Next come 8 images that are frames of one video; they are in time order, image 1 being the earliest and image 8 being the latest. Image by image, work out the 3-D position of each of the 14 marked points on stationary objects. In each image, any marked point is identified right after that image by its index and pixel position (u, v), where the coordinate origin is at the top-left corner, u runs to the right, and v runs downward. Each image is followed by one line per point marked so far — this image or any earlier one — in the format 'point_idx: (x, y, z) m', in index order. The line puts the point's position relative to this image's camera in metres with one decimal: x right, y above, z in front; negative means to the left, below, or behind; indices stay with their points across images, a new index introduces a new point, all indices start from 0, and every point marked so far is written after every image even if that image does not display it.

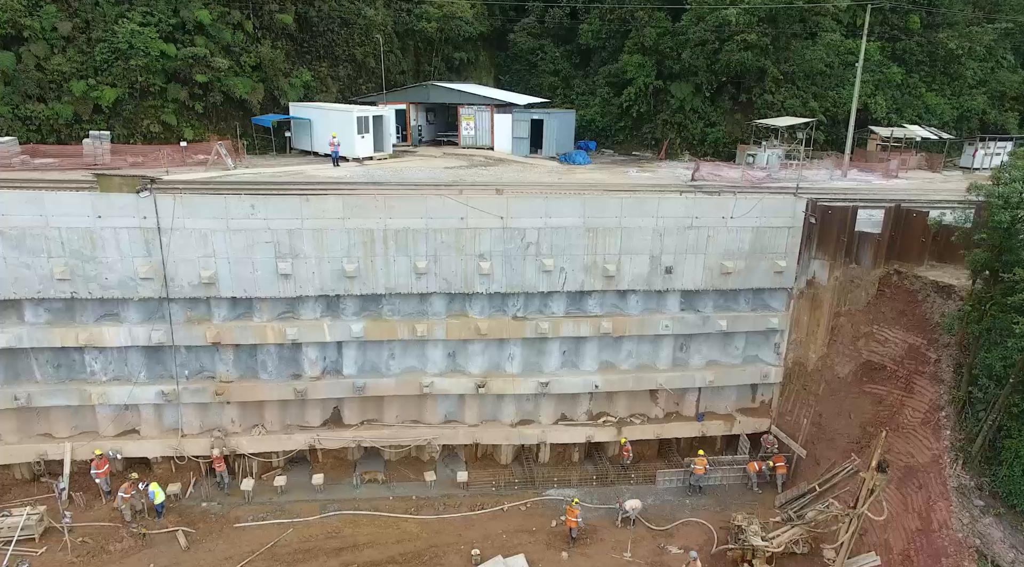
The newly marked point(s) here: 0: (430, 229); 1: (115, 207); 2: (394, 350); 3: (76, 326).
0: (-1.4, +1.0, +12.7) m
1: (-6.7, +1.3, +11.9) m
2: (-2.3, -1.3, +14.0) m
3: (-7.9, -0.8, +12.7) m
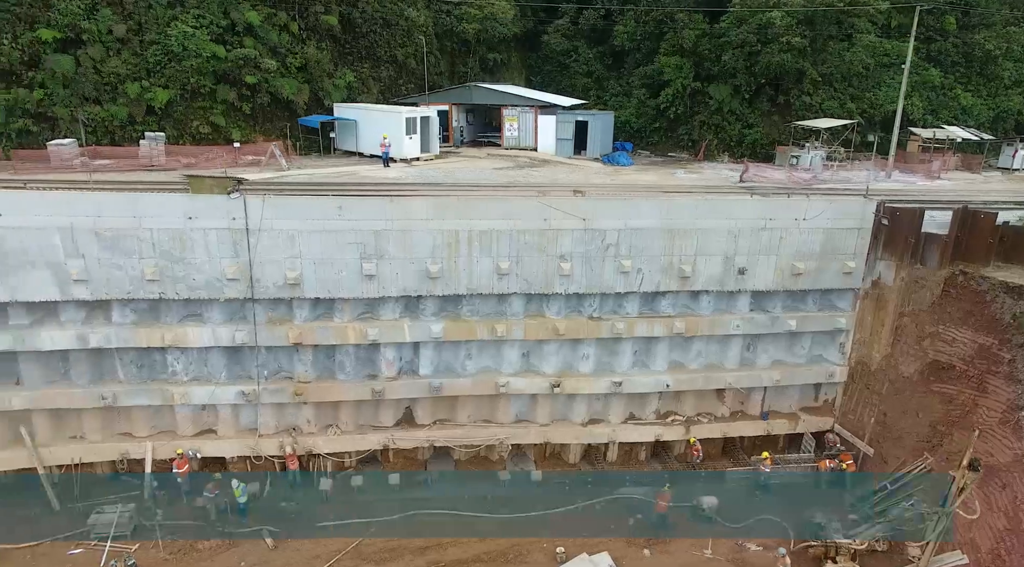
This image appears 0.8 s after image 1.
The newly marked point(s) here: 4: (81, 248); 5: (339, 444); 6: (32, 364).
0: (+0.1, +1.0, +12.8) m
1: (-5.2, +1.3, +12.0) m
2: (-0.8, -1.3, +14.1) m
3: (-6.4, -0.8, +12.8) m
4: (-7.2, +0.6, +11.8) m
5: (-3.4, -3.2, +14.1) m
6: (-8.7, -1.5, +12.8) m
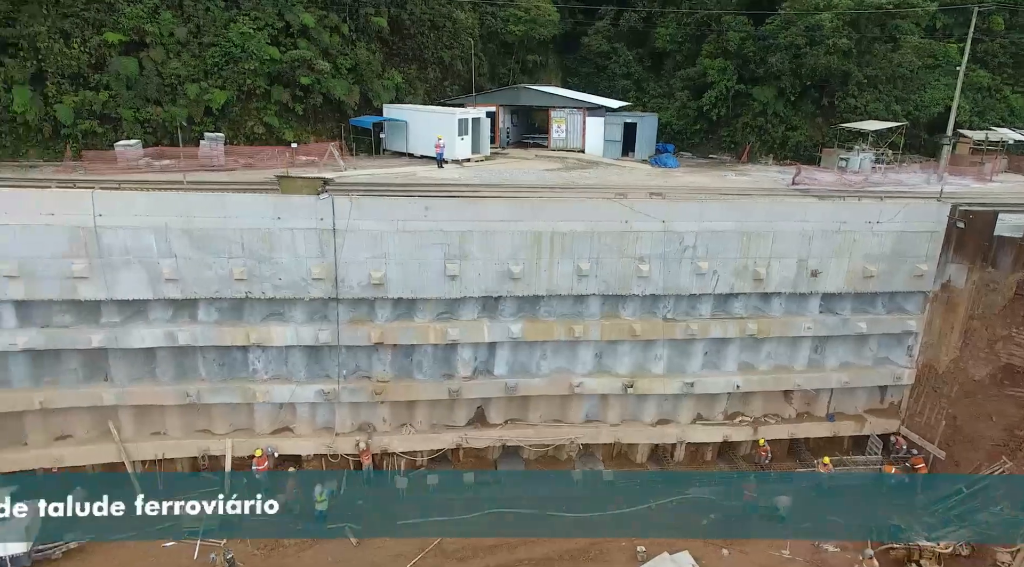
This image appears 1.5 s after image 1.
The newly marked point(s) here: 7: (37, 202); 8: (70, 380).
0: (+1.6, +1.0, +12.9) m
1: (-3.7, +1.3, +12.2) m
2: (+0.7, -1.4, +14.2) m
3: (-4.9, -0.8, +13.0) m
4: (-5.8, +0.6, +12.0) m
5: (-2.0, -3.2, +14.2) m
6: (-7.2, -1.4, +13.0) m
7: (-7.8, +1.4, +11.6) m
8: (-8.2, -1.8, +13.1) m
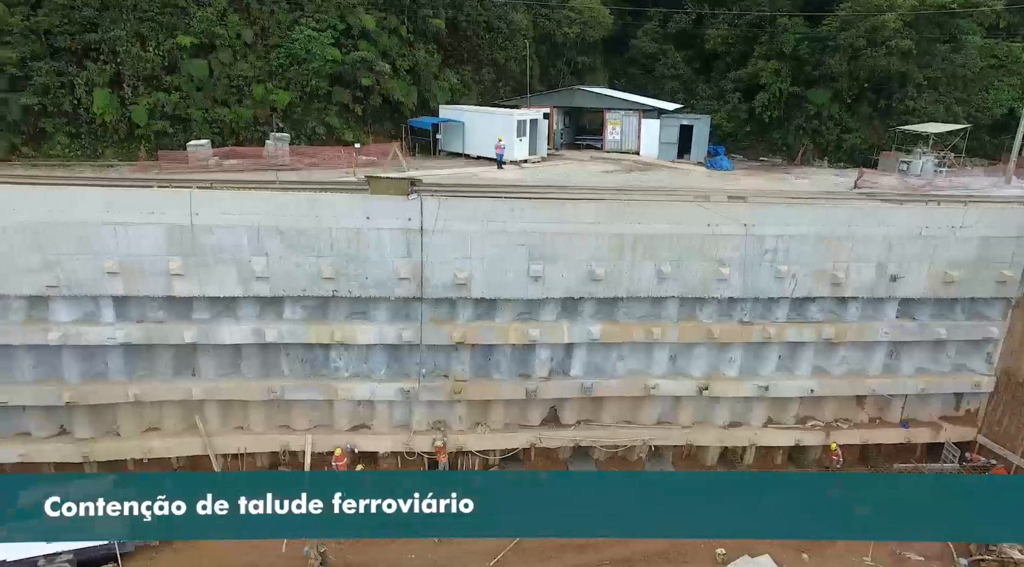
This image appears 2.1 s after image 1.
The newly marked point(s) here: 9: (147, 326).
0: (+3.1, +0.9, +12.9) m
1: (-2.2, +1.3, +12.4) m
2: (+2.2, -1.4, +14.2) m
3: (-3.4, -0.8, +13.2) m
4: (-4.3, +0.6, +12.2) m
5: (-0.5, -3.2, +14.3) m
6: (-5.7, -1.4, +13.3) m
7: (-6.3, +1.4, +11.9) m
8: (-6.7, -1.7, +13.4) m
9: (-6.6, -0.8, +12.7) m
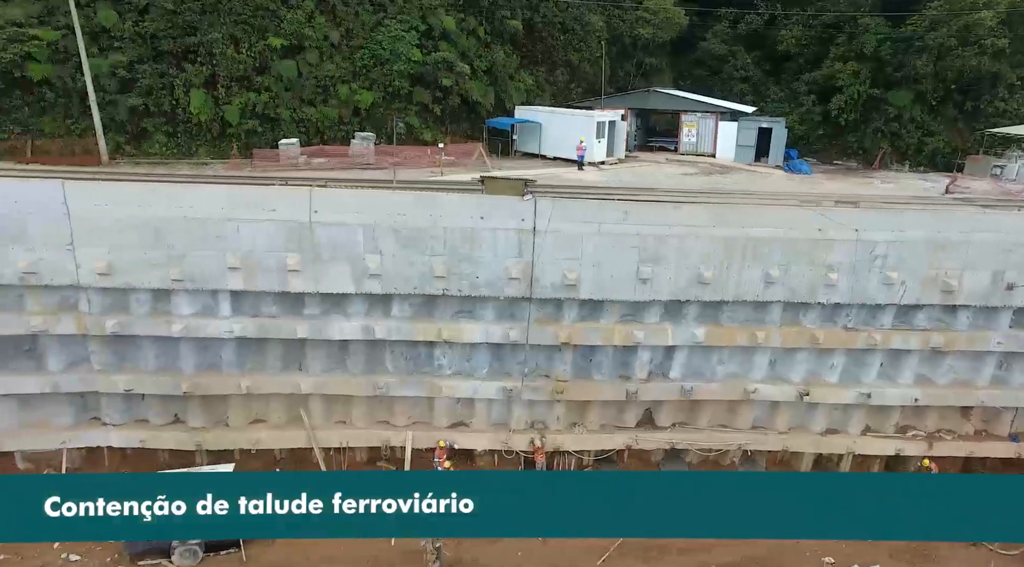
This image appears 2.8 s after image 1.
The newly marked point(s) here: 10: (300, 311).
0: (+5.1, +0.8, +12.8) m
1: (-0.2, +1.3, +12.5) m
2: (+4.3, -1.5, +14.1) m
3: (-1.4, -0.7, +13.3) m
4: (-2.3, +0.7, +12.4) m
5: (+1.5, -3.3, +14.4) m
6: (-3.8, -1.3, +13.6) m
7: (-4.3, +1.5, +12.2) m
8: (-4.7, -1.6, +13.7) m
9: (-4.7, -0.7, +13.0) m
10: (-4.0, -0.5, +13.2) m
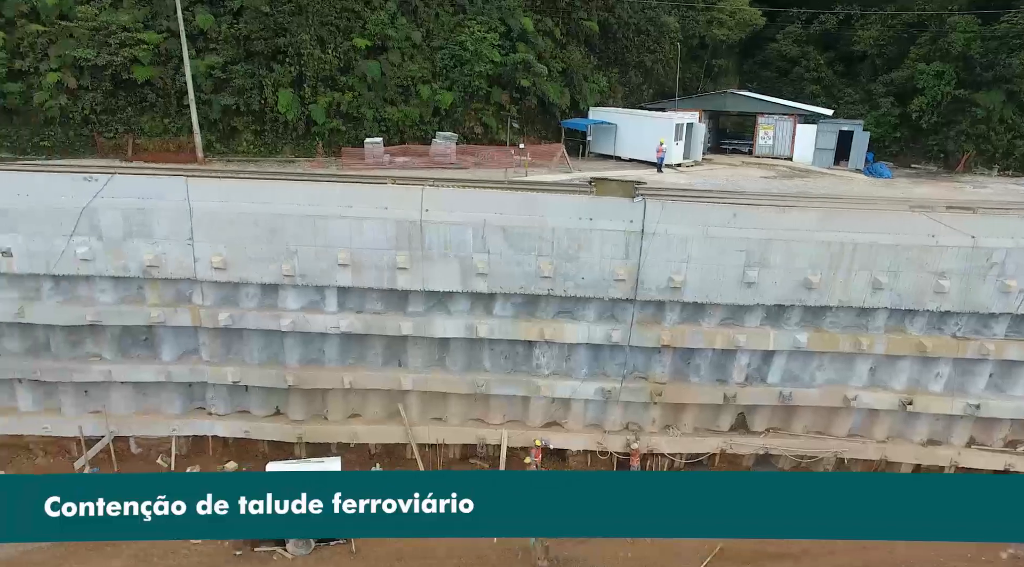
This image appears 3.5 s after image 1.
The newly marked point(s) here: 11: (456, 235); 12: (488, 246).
0: (+7.0, +0.7, +12.6) m
1: (+1.7, +1.3, +12.5) m
2: (+6.2, -1.6, +13.9) m
3: (+0.5, -0.7, +13.4) m
4: (-0.4, +0.7, +12.5) m
5: (+3.5, -3.3, +14.3) m
6: (-1.8, -1.3, +13.8) m
7: (-2.4, +1.5, +12.5) m
8: (-2.8, -1.6, +14.0) m
9: (-2.8, -0.6, +13.3) m
10: (-2.1, -0.5, +13.4) m
11: (-1.0, +0.9, +12.5) m
12: (-0.4, +0.7, +12.5) m
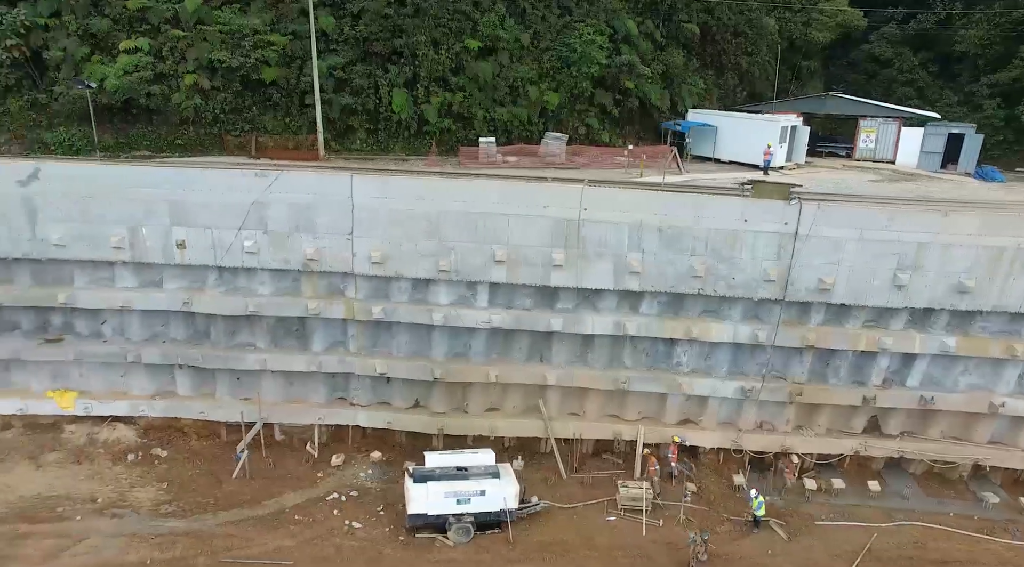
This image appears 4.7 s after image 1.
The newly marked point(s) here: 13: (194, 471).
0: (+9.8, +0.6, +12.4) m
1: (+4.5, +1.3, +12.6) m
2: (+9.0, -1.6, +13.8) m
3: (+3.3, -0.7, +13.6) m
4: (+2.4, +0.7, +12.7) m
5: (+6.3, -3.3, +14.3) m
6: (+1.0, -1.2, +14.1) m
7: (+0.4, +1.6, +12.8) m
8: (+0.1, -1.5, +14.3) m
9: (+0.1, -0.6, +13.6) m
10: (+0.8, -0.4, +13.7) m
11: (+1.8, +0.9, +12.7) m
12: (+2.4, +0.7, +12.8) m
13: (-6.4, -3.8, +14.0) m
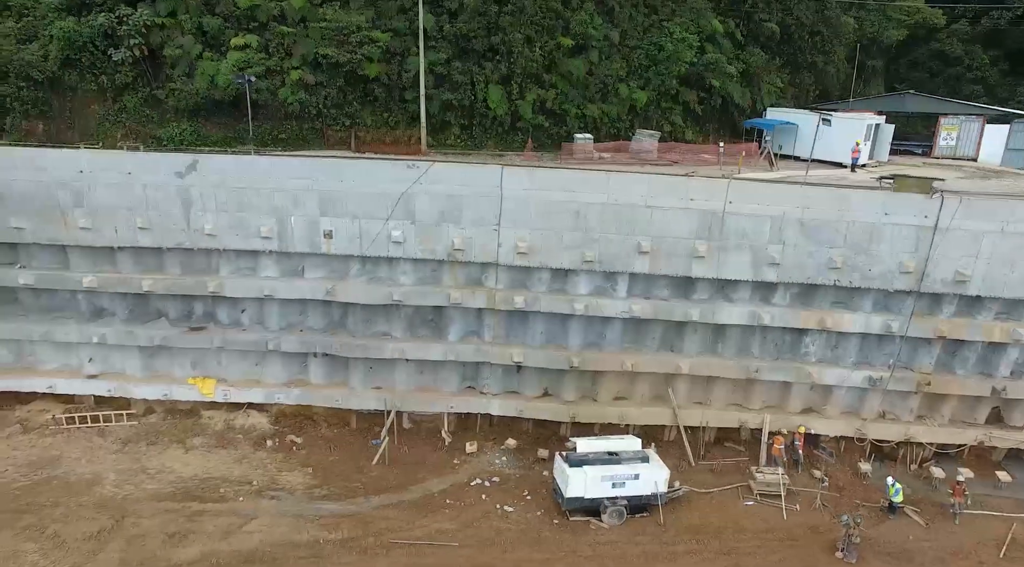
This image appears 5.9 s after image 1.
0: (+12.5, +0.8, +12.5) m
1: (+7.3, +1.5, +12.8) m
2: (+11.8, -1.5, +14.0) m
3: (+6.1, -0.5, +13.8) m
4: (+5.2, +0.9, +13.0) m
5: (+9.0, -3.2, +14.5) m
6: (+3.8, -1.1, +14.3) m
7: (+3.1, +1.8, +13.0) m
8: (+2.8, -1.3, +14.5) m
9: (+2.8, -0.4, +13.9) m
10: (+3.5, -0.2, +13.9) m
11: (+4.6, +1.1, +12.9) m
12: (+5.1, +0.9, +13.0) m
13: (-3.6, -3.6, +14.3) m
